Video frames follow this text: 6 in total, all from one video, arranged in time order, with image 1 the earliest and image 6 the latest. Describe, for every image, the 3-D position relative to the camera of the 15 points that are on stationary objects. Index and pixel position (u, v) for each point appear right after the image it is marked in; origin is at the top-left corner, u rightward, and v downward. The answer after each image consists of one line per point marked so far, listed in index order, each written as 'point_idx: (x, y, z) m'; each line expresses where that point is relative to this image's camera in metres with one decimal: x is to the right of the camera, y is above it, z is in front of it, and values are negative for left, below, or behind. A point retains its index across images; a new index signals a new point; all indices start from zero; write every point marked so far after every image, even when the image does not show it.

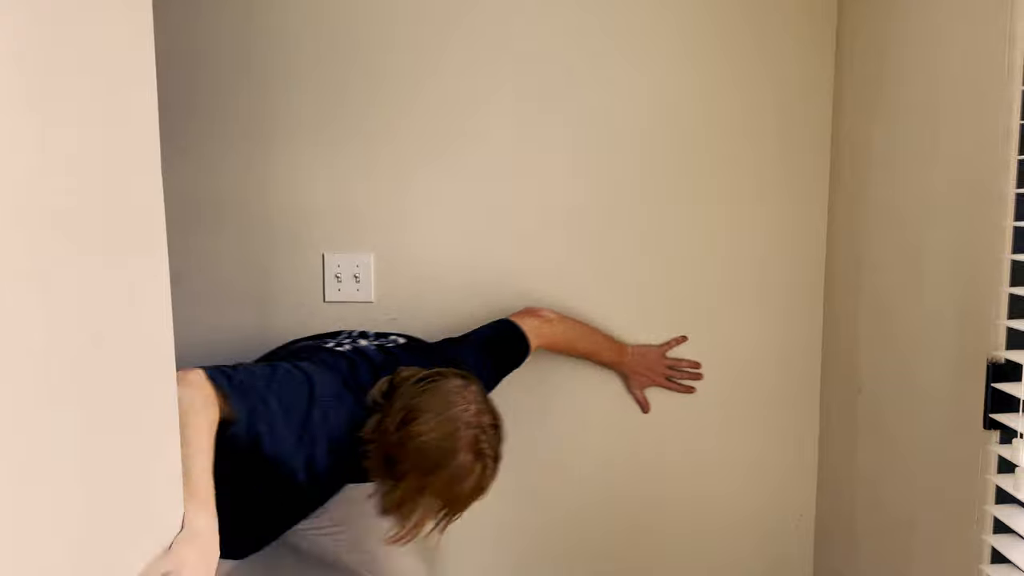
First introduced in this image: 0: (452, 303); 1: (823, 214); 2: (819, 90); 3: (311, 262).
0: (-0.2, -0.1, +1.7) m
1: (+0.6, +0.1, +1.7) m
2: (+0.6, +0.3, +1.7) m
3: (-0.4, +0.1, +1.7) m
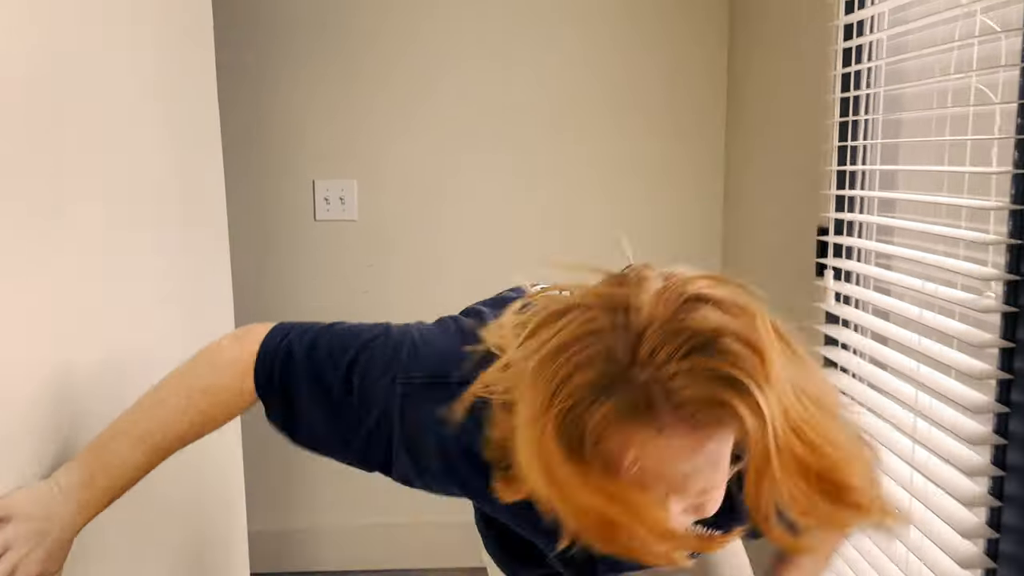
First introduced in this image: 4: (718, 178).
0: (-0.2, +0.1, +2.1) m
1: (+0.5, +0.3, +2.2) m
2: (+0.5, +0.5, +2.1) m
3: (-0.5, +0.3, +2.1) m
4: (+0.5, +0.3, +2.2) m
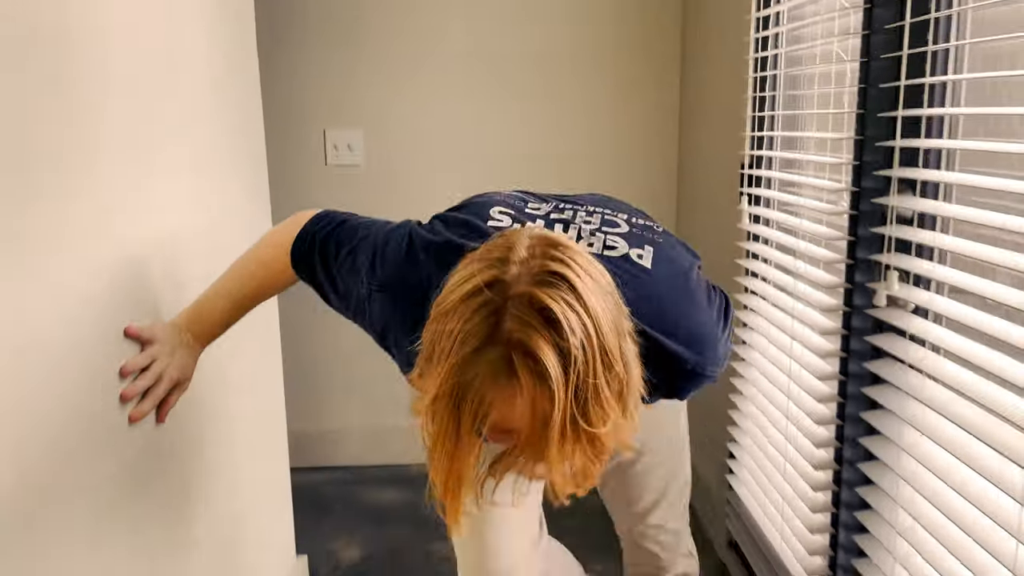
0: (-0.3, +0.3, +2.5) m
1: (+0.5, +0.5, +2.5) m
2: (+0.5, +0.7, +2.5) m
3: (-0.6, +0.5, +2.5) m
4: (+0.5, +0.5, +2.6) m
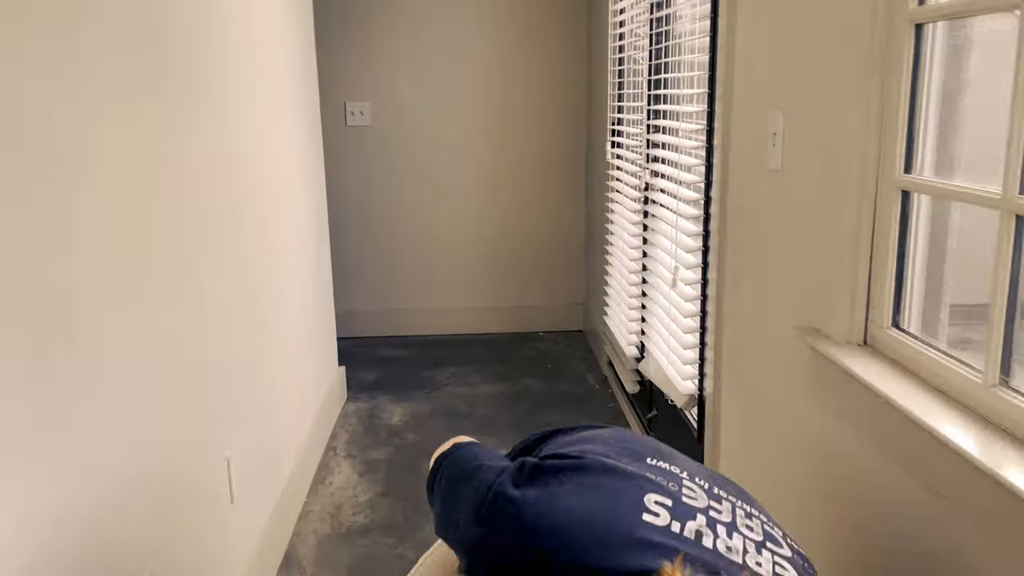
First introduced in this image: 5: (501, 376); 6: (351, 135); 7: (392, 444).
0: (-0.5, +0.7, +3.7) m
1: (+0.3, +0.8, +3.7) m
2: (+0.3, +1.1, +3.6) m
3: (-0.7, +0.8, +3.6) m
4: (+0.3, +0.8, +3.8) m
5: (0.0, -0.4, +3.4) m
6: (-0.7, +0.7, +3.7) m
7: (-0.4, -0.5, +2.8) m
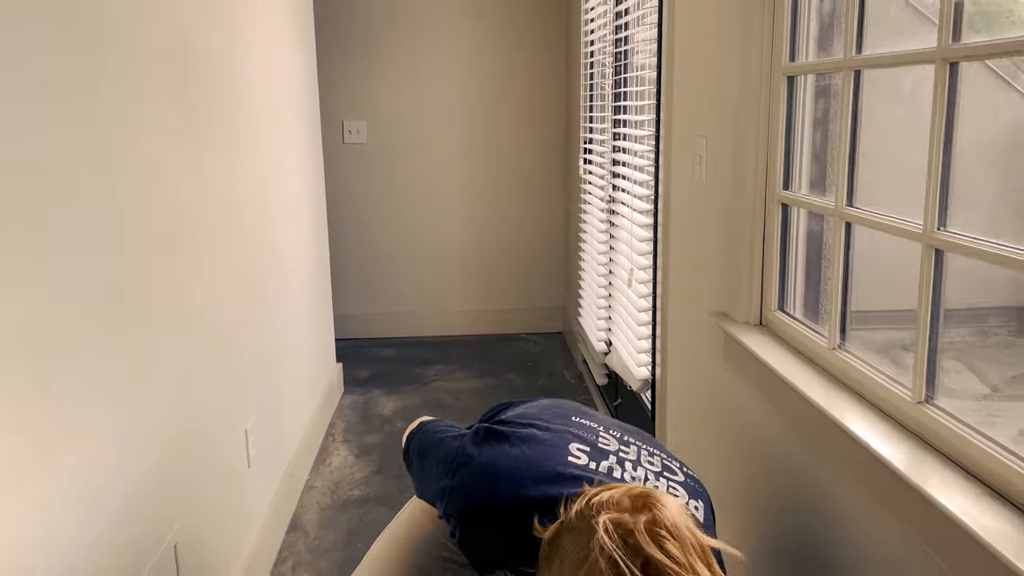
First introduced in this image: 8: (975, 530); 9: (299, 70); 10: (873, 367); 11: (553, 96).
0: (-0.5, +0.6, +4.0) m
1: (+0.2, +0.8, +4.0) m
2: (+0.2, +1.1, +4.0) m
3: (-0.8, +0.8, +3.9) m
4: (+0.2, +0.8, +4.1) m
5: (-0.1, -0.4, +3.7) m
6: (-0.8, +0.6, +4.0) m
7: (-0.5, -0.5, +3.1) m
8: (+0.5, -0.2, +0.9) m
9: (-0.7, +0.8, +2.9) m
10: (+0.5, -0.1, +1.2) m
11: (+0.2, +0.9, +4.0) m
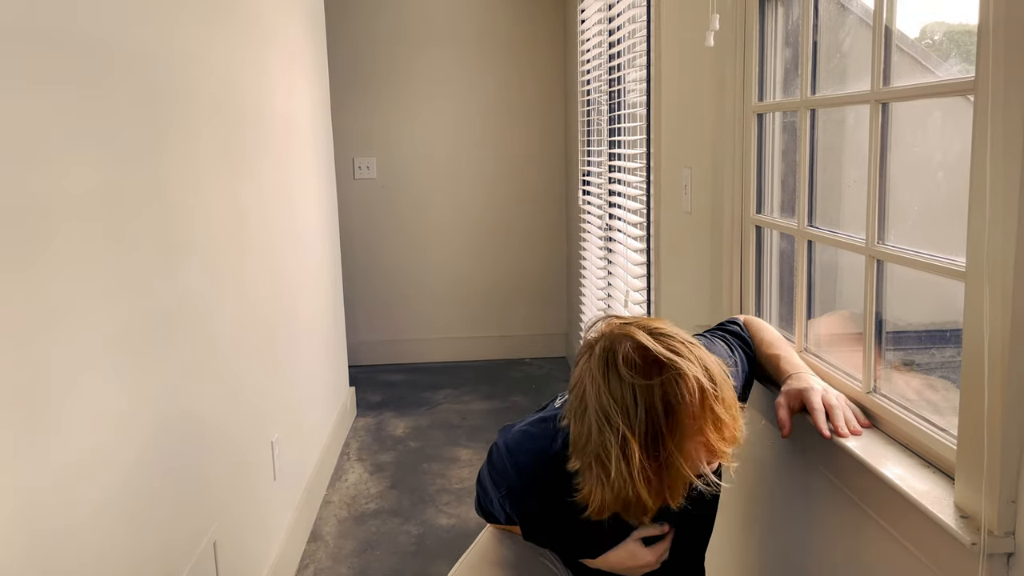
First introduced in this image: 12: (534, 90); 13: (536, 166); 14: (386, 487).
0: (-0.5, +0.5, +4.2) m
1: (+0.2, +0.7, +4.2) m
2: (+0.2, +0.9, +4.2) m
3: (-0.8, +0.6, +4.1) m
4: (+0.2, +0.7, +4.3) m
5: (-0.1, -0.5, +3.8) m
6: (-0.8, +0.5, +4.2) m
7: (-0.4, -0.6, +3.2) m
8: (+0.5, -0.2, +1.0) m
9: (-0.7, +0.7, +3.1) m
10: (+0.5, -0.1, +1.4) m
11: (+0.2, +0.8, +4.2) m
12: (+0.1, +1.0, +4.2) m
13: (+0.1, +0.6, +4.2) m
14: (-0.4, -0.7, +2.9) m
